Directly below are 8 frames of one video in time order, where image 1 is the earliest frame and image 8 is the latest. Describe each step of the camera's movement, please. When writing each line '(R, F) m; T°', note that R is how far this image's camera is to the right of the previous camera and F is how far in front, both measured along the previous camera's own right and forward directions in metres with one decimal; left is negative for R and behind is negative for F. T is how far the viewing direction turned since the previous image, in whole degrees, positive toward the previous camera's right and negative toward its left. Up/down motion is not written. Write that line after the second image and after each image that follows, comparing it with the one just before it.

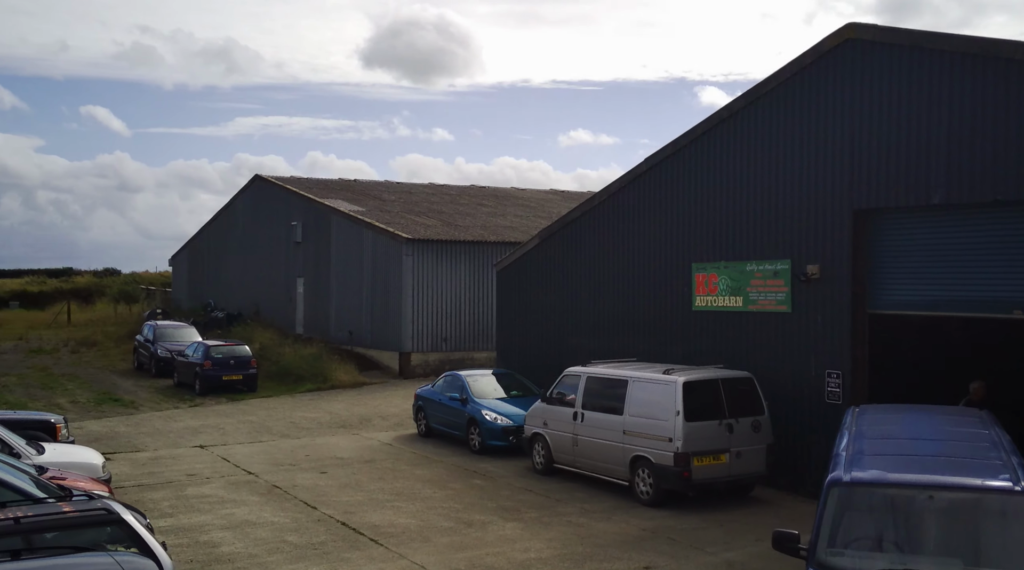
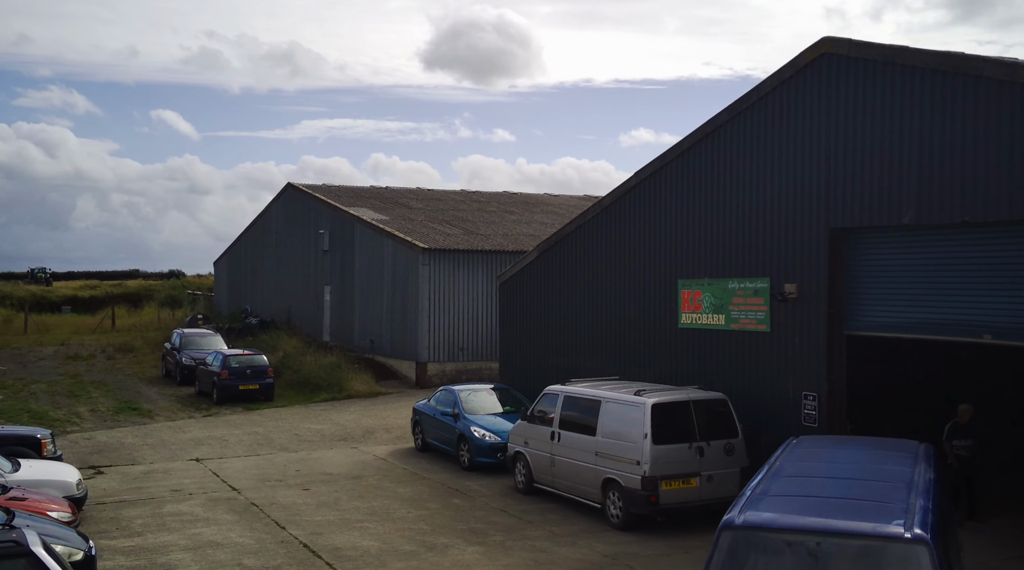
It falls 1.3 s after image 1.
(+1.0, +0.2) m; -3°
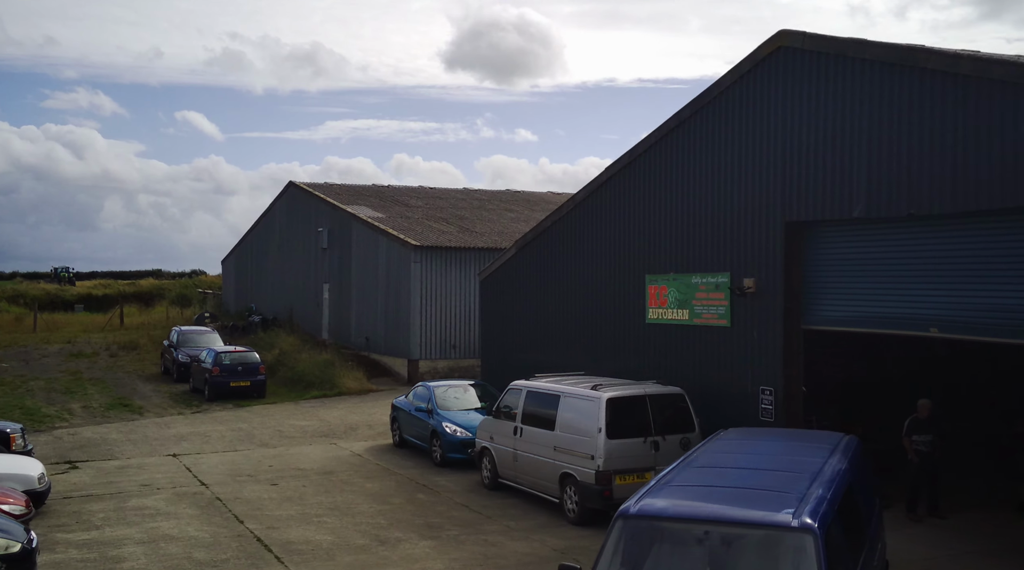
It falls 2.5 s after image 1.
(+0.7, 0.0) m; -1°
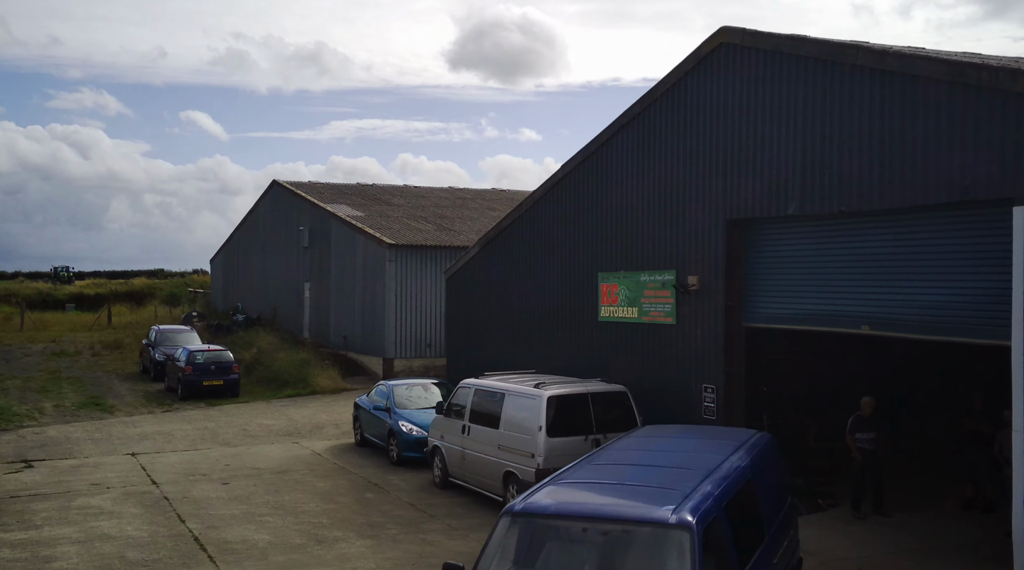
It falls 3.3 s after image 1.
(+0.7, +0.1) m; 0°
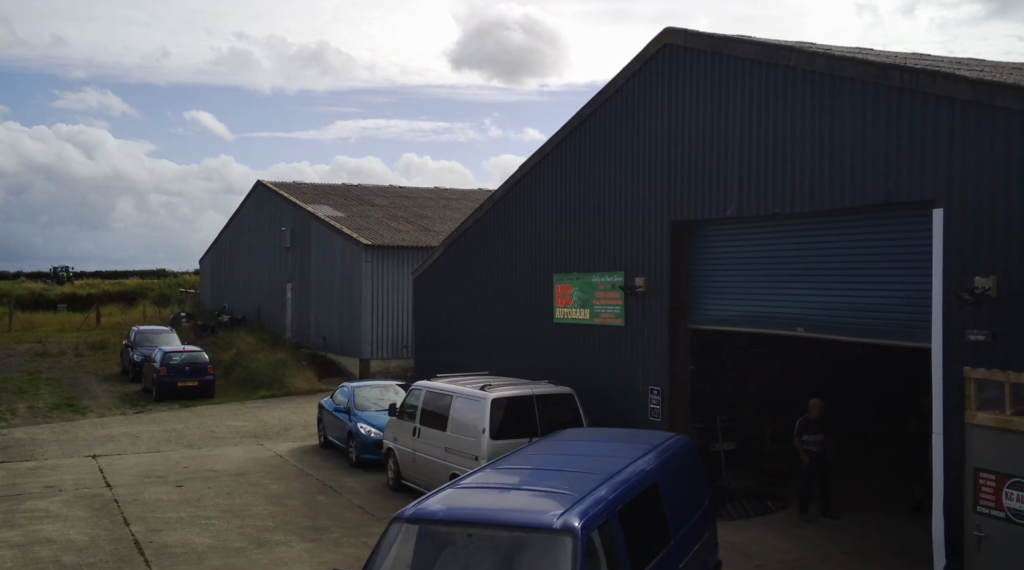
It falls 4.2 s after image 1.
(+0.6, 0.0) m; 0°
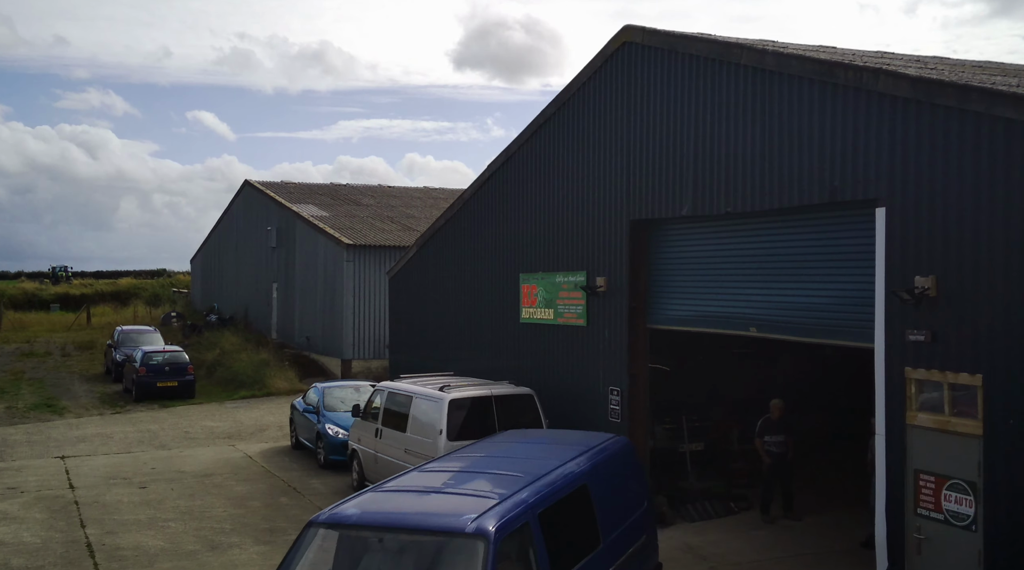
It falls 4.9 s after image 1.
(+0.5, +0.1) m; 0°
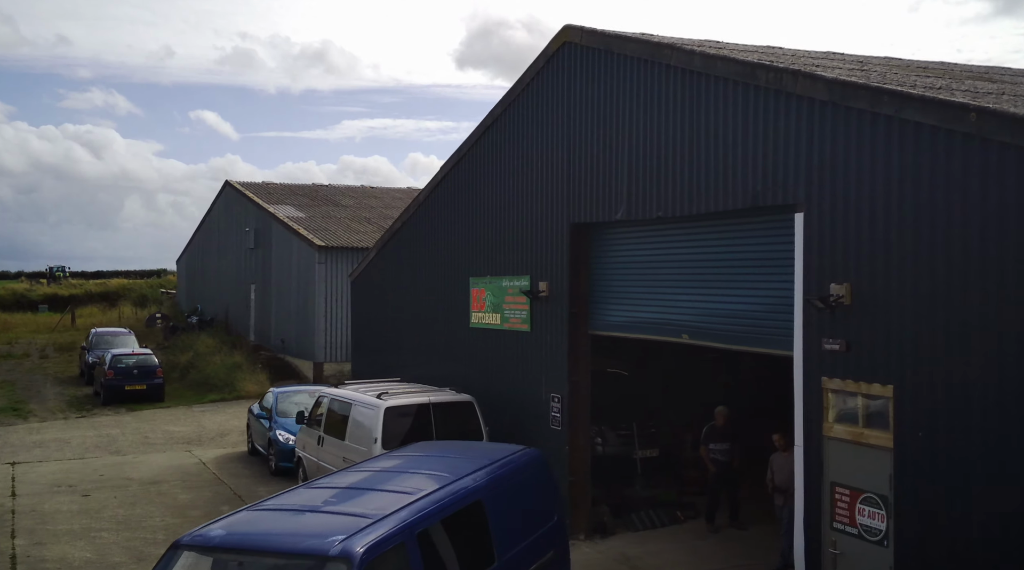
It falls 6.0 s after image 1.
(+0.7, +0.2) m; +1°
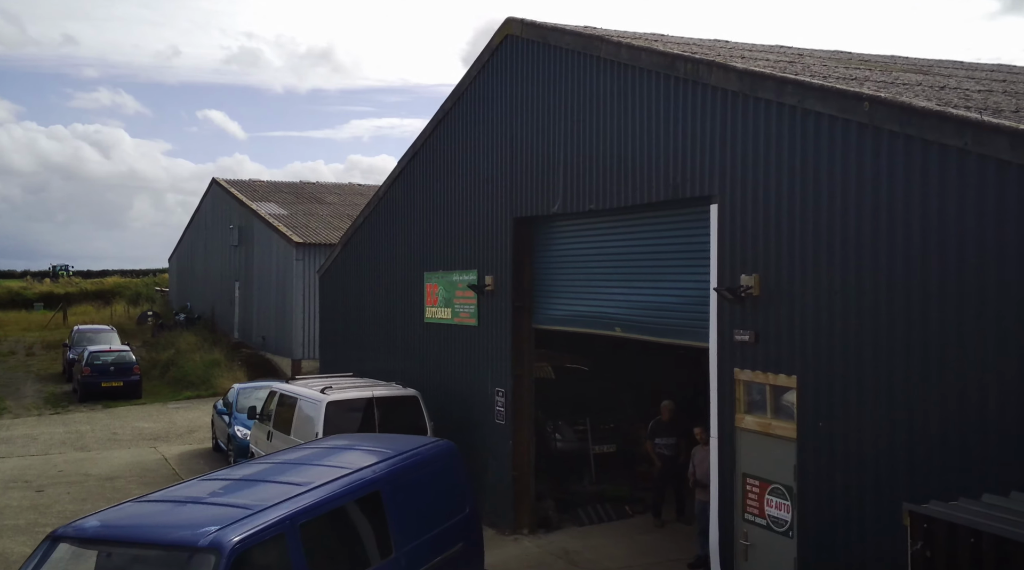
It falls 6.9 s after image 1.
(+0.7, 0.0) m; 0°
